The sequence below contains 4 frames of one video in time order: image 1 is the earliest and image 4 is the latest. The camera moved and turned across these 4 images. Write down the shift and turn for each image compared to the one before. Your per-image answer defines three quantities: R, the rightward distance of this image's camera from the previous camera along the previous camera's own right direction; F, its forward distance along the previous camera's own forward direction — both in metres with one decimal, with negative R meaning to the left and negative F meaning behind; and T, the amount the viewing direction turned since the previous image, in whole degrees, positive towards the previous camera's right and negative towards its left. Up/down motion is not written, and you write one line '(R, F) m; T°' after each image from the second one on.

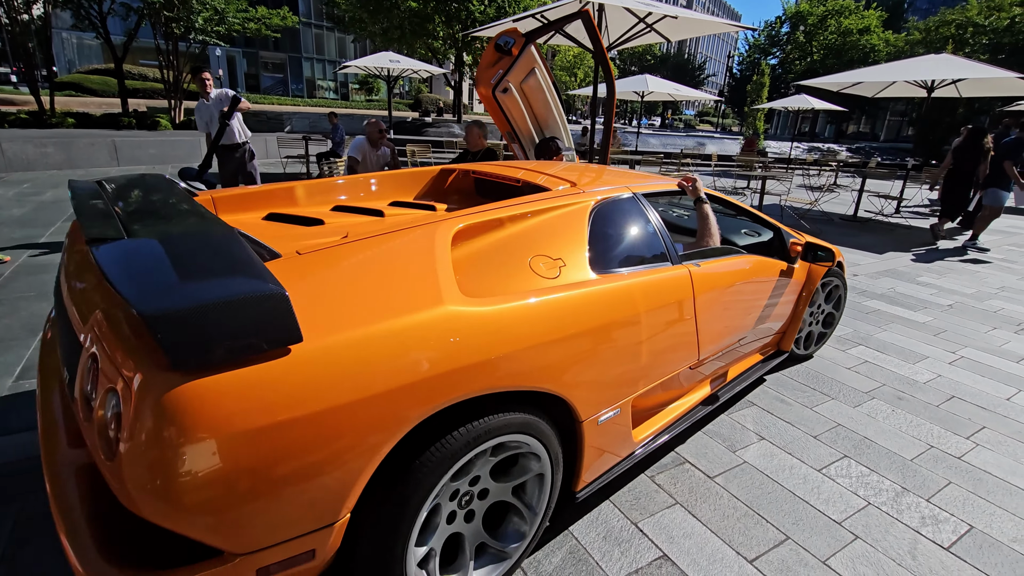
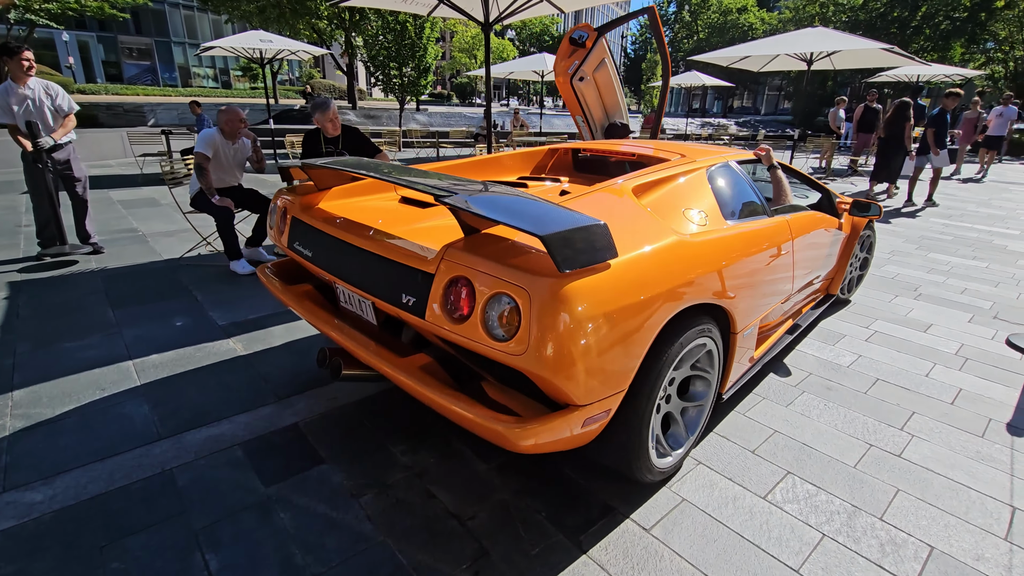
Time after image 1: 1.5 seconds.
(+0.2, +0.5) m; +9°
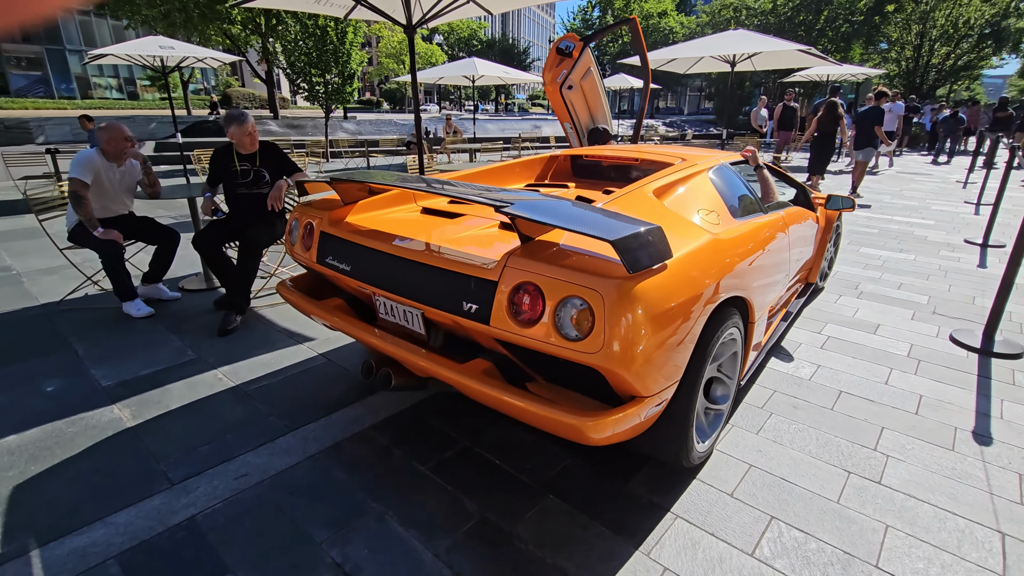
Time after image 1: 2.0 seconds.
(0.0, +0.3) m; +6°
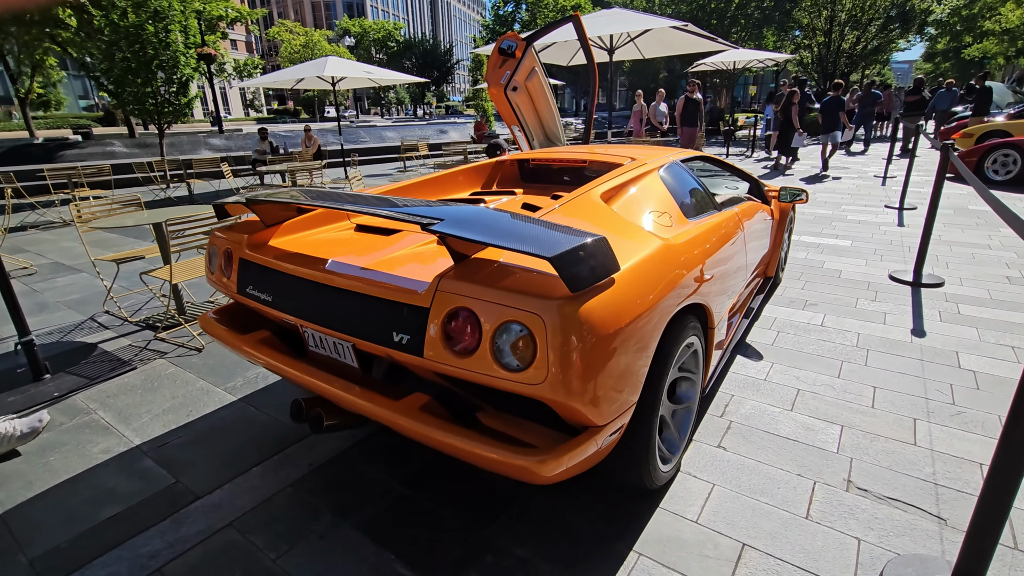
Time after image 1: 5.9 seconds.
(+1.7, +1.9) m; +5°
